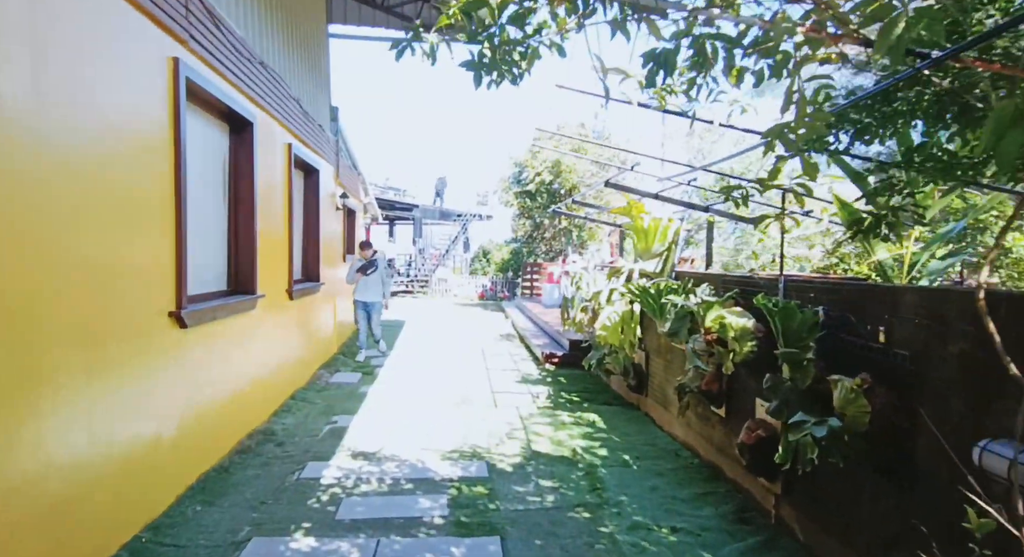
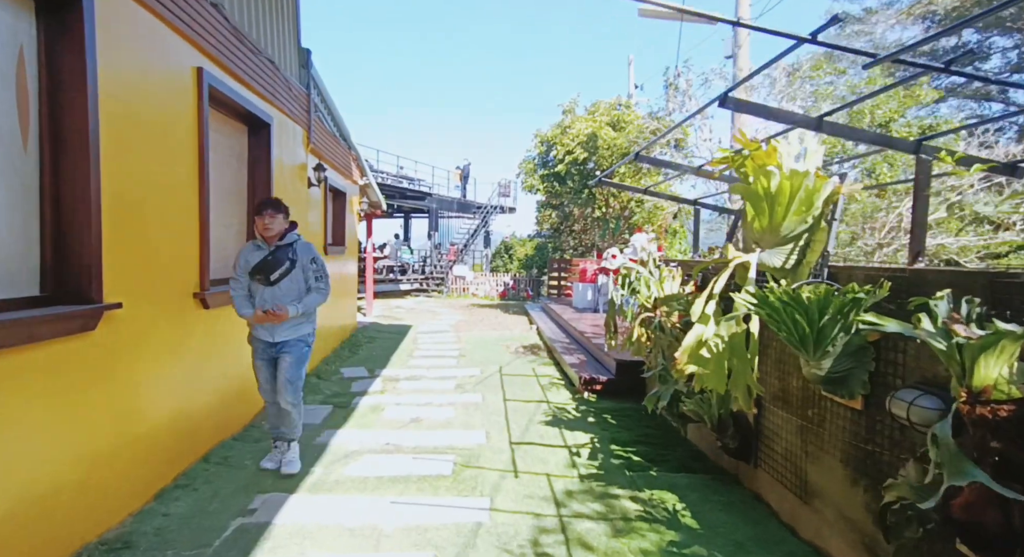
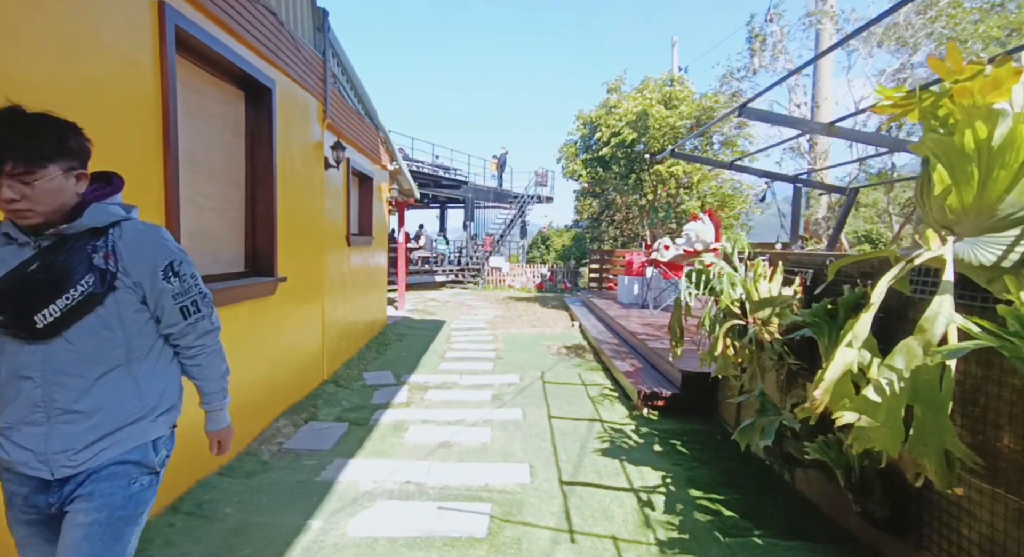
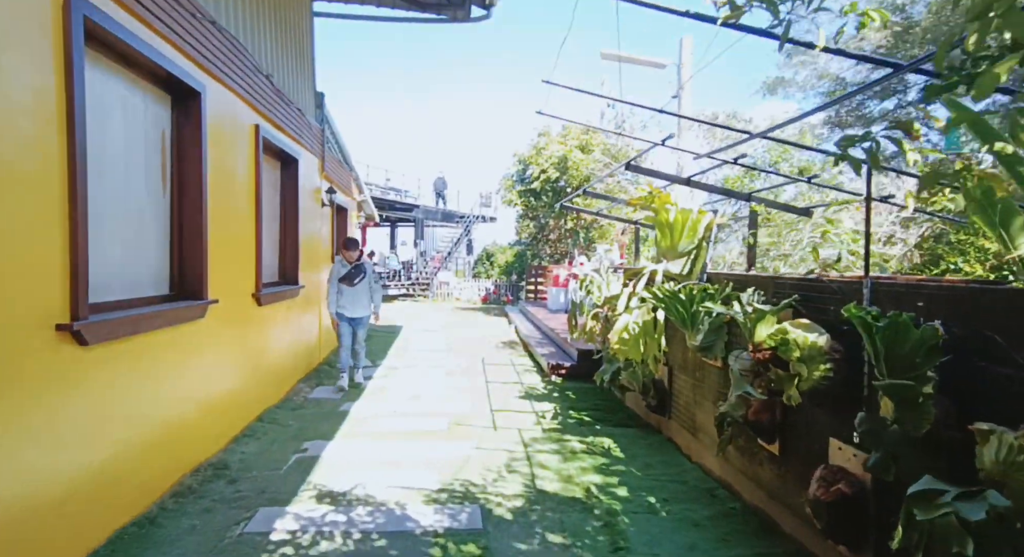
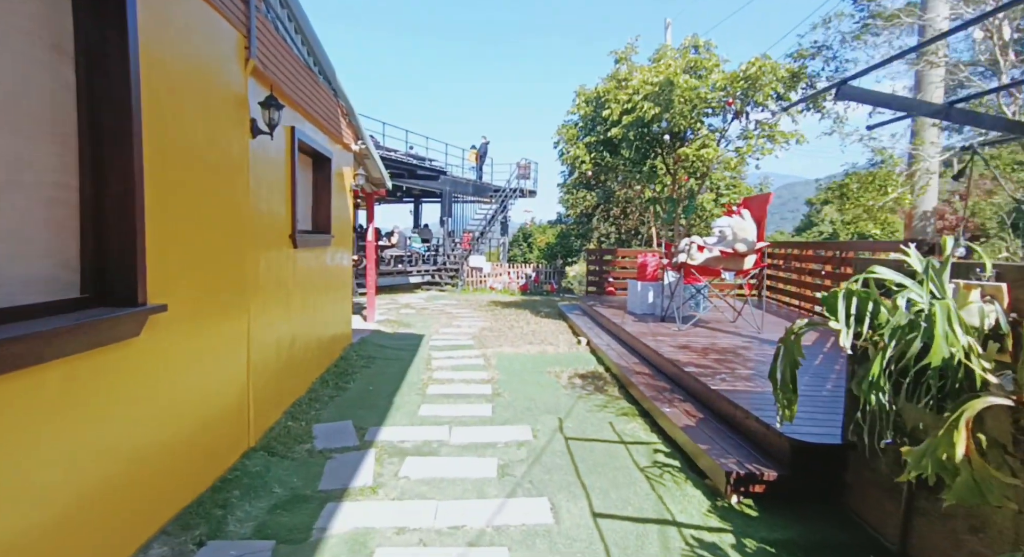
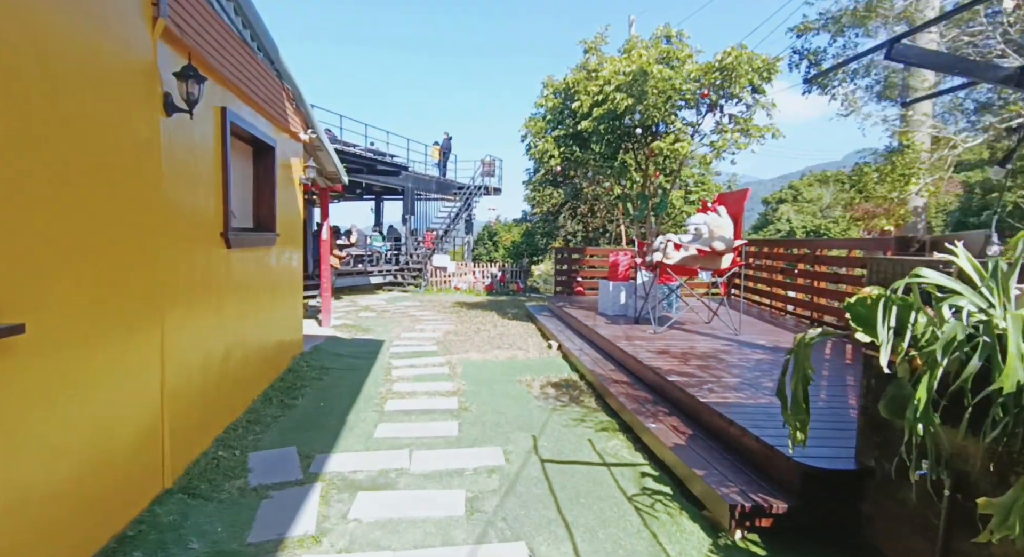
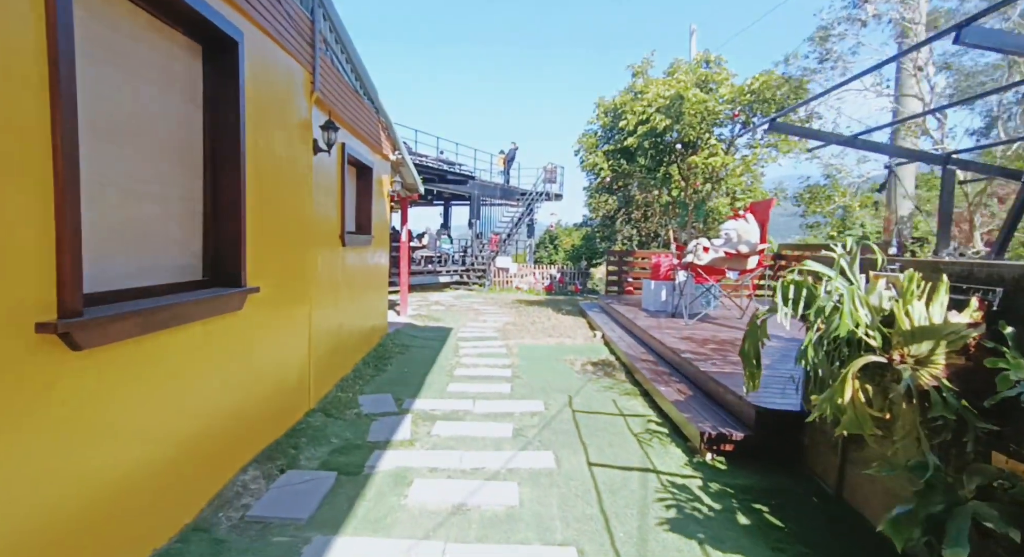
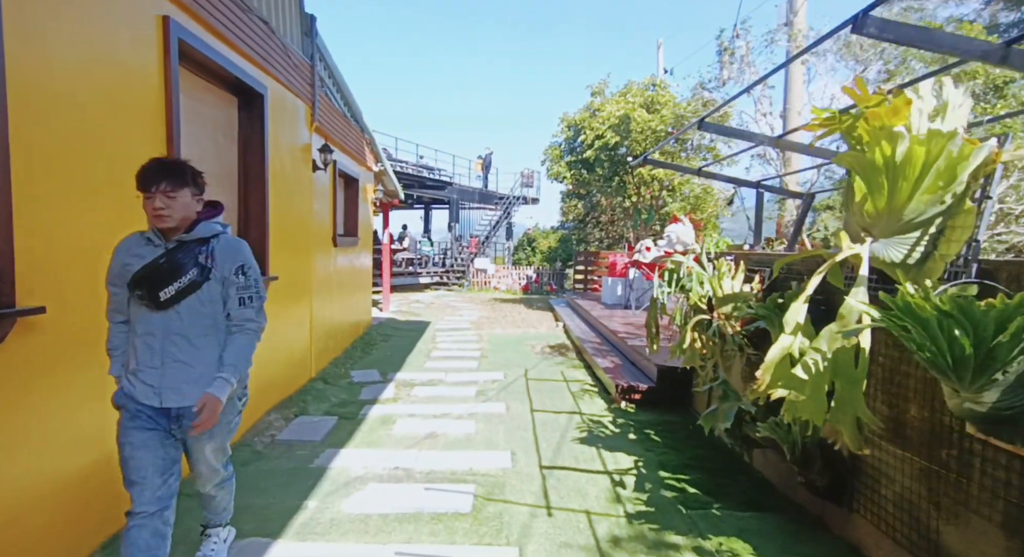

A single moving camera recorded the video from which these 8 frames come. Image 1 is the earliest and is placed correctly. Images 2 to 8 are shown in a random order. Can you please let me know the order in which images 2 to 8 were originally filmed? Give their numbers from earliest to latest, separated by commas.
4, 2, 8, 3, 7, 5, 6
